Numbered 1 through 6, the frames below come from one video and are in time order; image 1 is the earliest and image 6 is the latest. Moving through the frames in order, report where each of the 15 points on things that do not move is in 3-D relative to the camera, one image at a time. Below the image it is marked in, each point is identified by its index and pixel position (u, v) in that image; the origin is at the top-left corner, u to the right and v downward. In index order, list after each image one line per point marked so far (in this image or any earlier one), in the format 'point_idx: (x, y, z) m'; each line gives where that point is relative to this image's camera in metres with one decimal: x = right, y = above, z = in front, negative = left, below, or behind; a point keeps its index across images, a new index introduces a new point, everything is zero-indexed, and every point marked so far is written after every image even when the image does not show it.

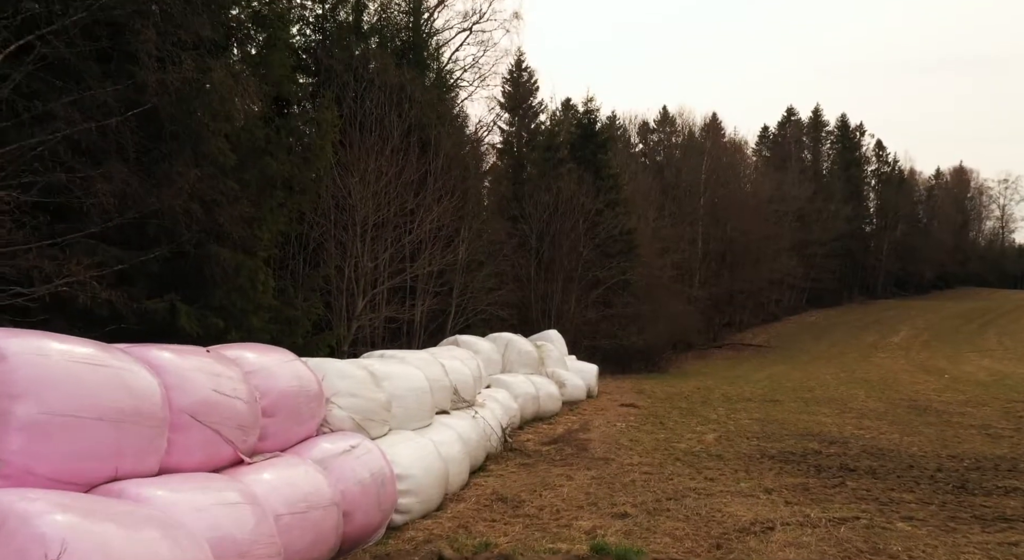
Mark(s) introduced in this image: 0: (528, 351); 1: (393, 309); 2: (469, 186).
0: (+0.2, -1.0, +12.6) m
1: (-1.9, -0.5, +14.1) m
2: (-0.8, +1.7, +16.7) m
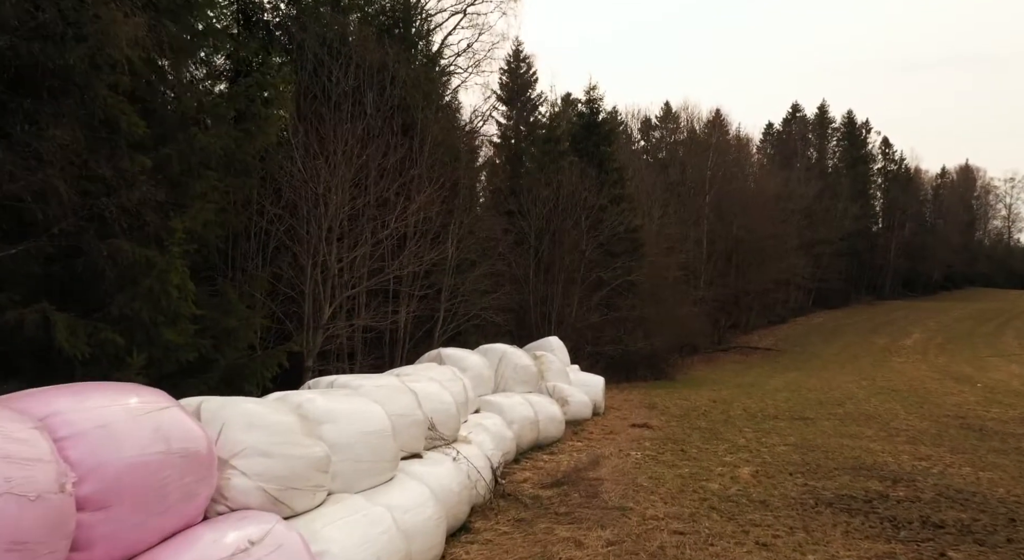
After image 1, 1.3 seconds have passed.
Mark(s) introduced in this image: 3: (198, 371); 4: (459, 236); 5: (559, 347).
0: (+0.2, -1.0, +10.8) m
1: (-1.9, -0.5, +12.2) m
2: (-0.9, +1.7, +14.8) m
3: (-3.0, -0.9, +8.3) m
4: (-0.9, +0.7, +14.6) m
5: (+0.8, -1.1, +15.5) m
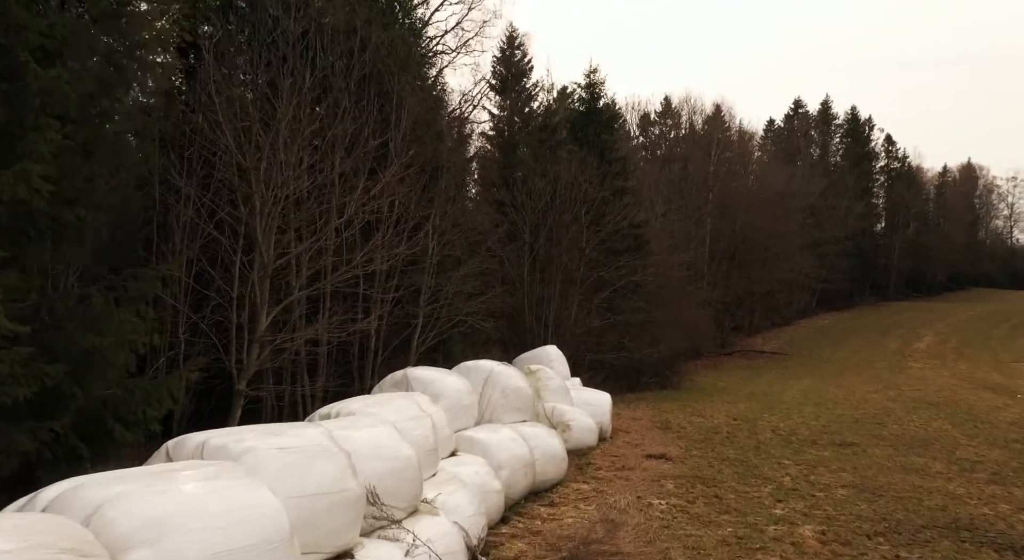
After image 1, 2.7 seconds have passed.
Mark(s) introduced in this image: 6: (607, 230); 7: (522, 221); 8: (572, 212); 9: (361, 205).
0: (+0.1, -1.0, +8.6) m
1: (-2.0, -0.5, +10.0) m
2: (-1.0, +1.7, +12.6) m
3: (-3.1, -0.9, +6.1) m
4: (-1.0, +0.7, +12.4) m
5: (+0.7, -1.1, +13.2) m
6: (+2.1, +1.1, +19.8) m
7: (+0.2, +1.2, +19.1) m
8: (+1.3, +1.5, +19.3) m
9: (-1.6, +0.8, +9.9) m
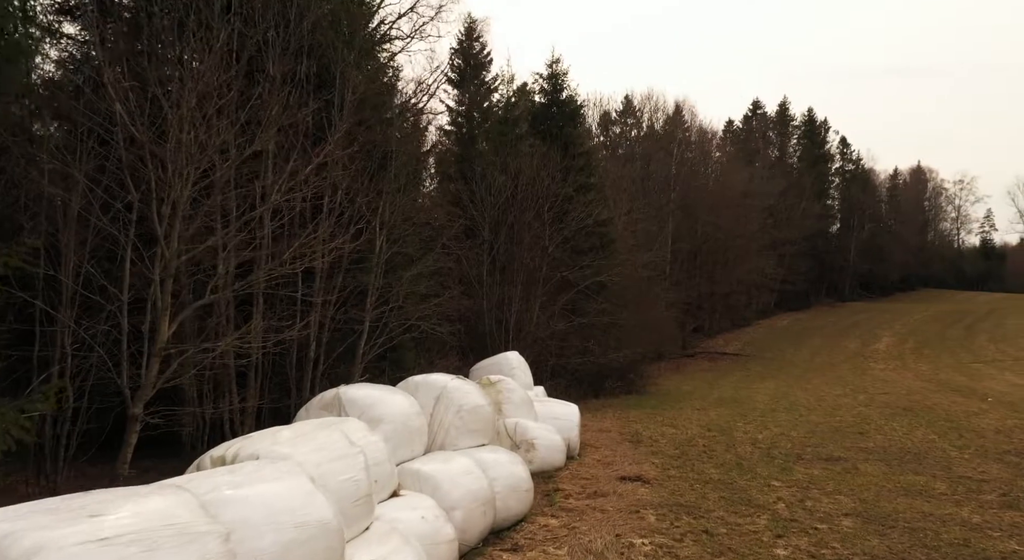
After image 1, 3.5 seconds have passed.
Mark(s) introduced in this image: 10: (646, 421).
0: (-0.3, -1.0, +7.3) m
1: (-2.5, -0.5, +8.6) m
2: (-1.5, +1.6, +11.3) m
3: (-3.3, -0.9, +4.7) m
4: (-1.5, +0.7, +11.1) m
5: (+0.1, -1.1, +12.0) m
6: (+1.2, +1.1, +18.7) m
7: (-0.6, +1.2, +17.8) m
8: (+0.5, +1.4, +18.1) m
9: (-2.1, +0.8, +8.6) m
10: (+2.4, -2.5, +15.9) m
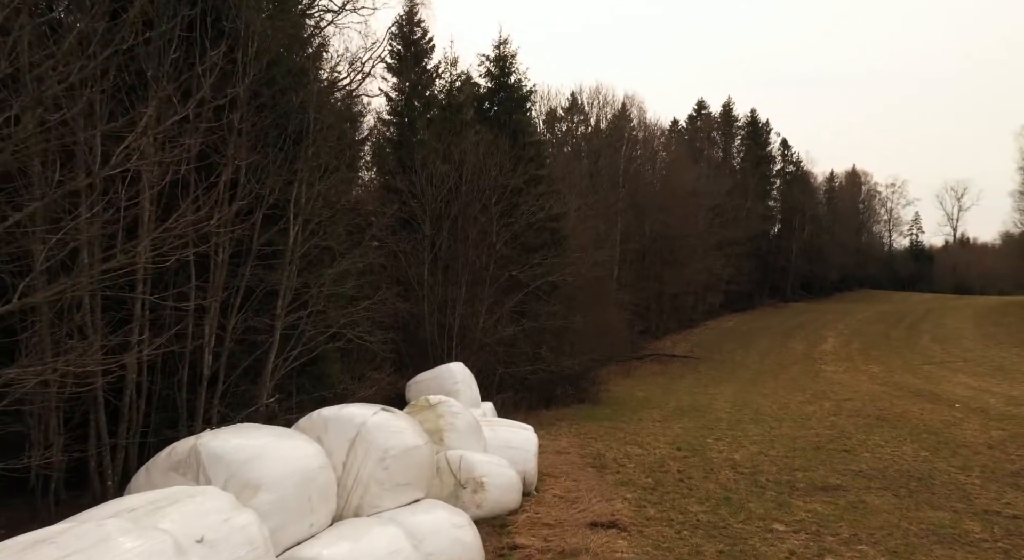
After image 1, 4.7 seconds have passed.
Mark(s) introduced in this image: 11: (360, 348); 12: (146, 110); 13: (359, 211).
0: (-0.6, -1.0, +5.5) m
1: (-2.9, -0.5, +6.6) m
2: (-2.1, +1.7, +9.4) m
3: (-3.5, -0.8, +2.7) m
4: (-2.1, +0.7, +9.1) m
5: (-0.5, -1.1, +10.2) m
6: (+0.2, +1.1, +16.9) m
7: (-1.6, +1.2, +15.9) m
8: (-0.6, +1.4, +16.2) m
9: (-2.5, +0.8, +6.6) m
10: (+1.5, -2.5, +14.2) m
11: (-1.9, -0.8, +11.3) m
12: (-2.6, +1.2, +6.7) m
13: (-1.8, +0.8, +10.9) m
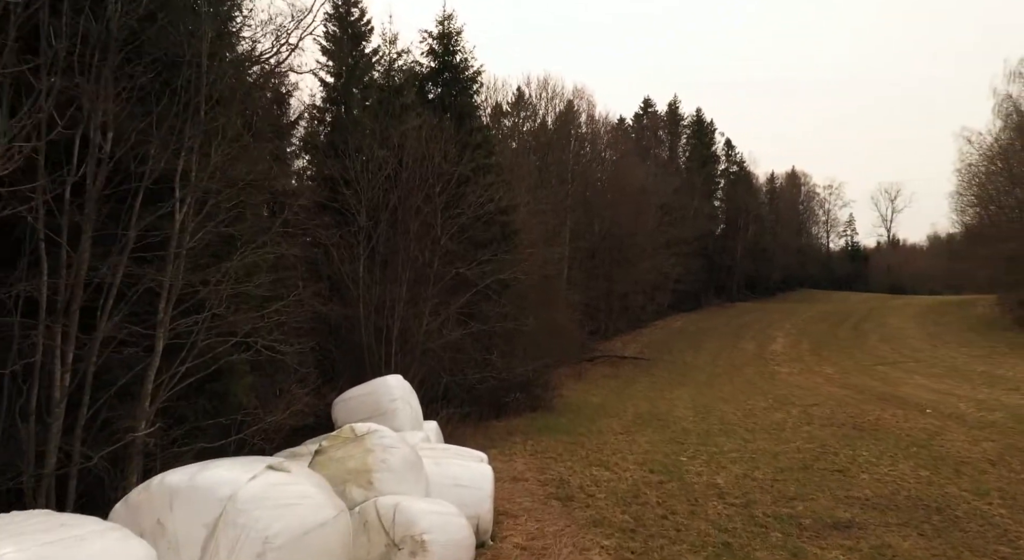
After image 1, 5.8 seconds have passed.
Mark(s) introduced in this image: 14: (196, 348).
0: (-0.8, -1.0, +3.6) m
1: (-3.1, -0.4, +4.6) m
2: (-2.5, +1.7, +7.4) m
3: (-3.5, -0.8, +0.6) m
4: (-2.5, +0.8, +7.2) m
5: (-1.0, -1.1, +8.3) m
6: (-0.7, +1.1, +15.0) m
7: (-2.4, +1.3, +14.0) m
8: (-1.4, +1.5, +14.4) m
9: (-2.7, +0.9, +4.6) m
10: (+0.8, -2.4, +12.4) m
11: (-2.4, -0.8, +9.4) m
12: (-2.9, +1.2, +4.8) m
13: (-2.3, +0.8, +9.0) m
14: (-2.7, -0.6, +7.7) m
